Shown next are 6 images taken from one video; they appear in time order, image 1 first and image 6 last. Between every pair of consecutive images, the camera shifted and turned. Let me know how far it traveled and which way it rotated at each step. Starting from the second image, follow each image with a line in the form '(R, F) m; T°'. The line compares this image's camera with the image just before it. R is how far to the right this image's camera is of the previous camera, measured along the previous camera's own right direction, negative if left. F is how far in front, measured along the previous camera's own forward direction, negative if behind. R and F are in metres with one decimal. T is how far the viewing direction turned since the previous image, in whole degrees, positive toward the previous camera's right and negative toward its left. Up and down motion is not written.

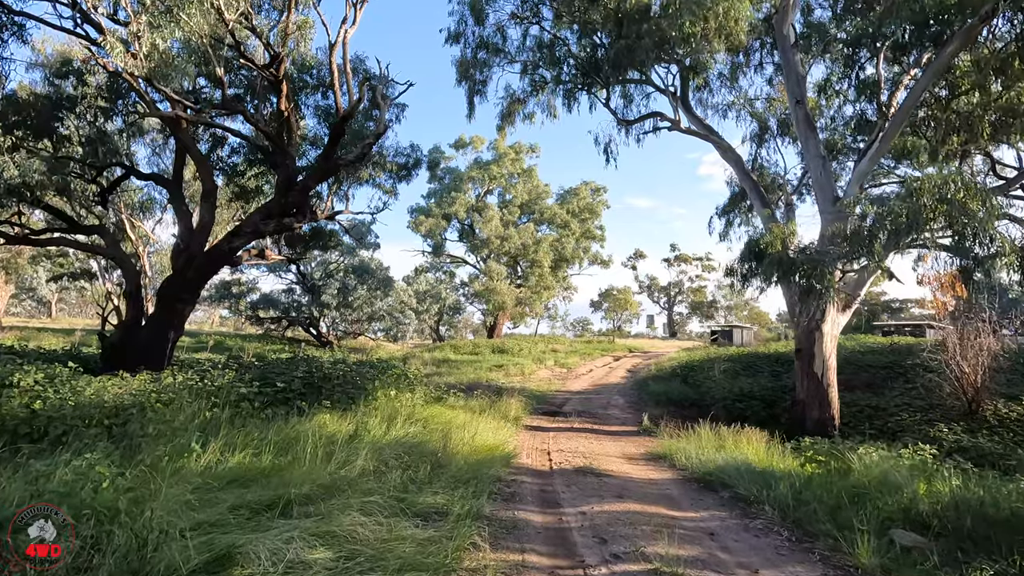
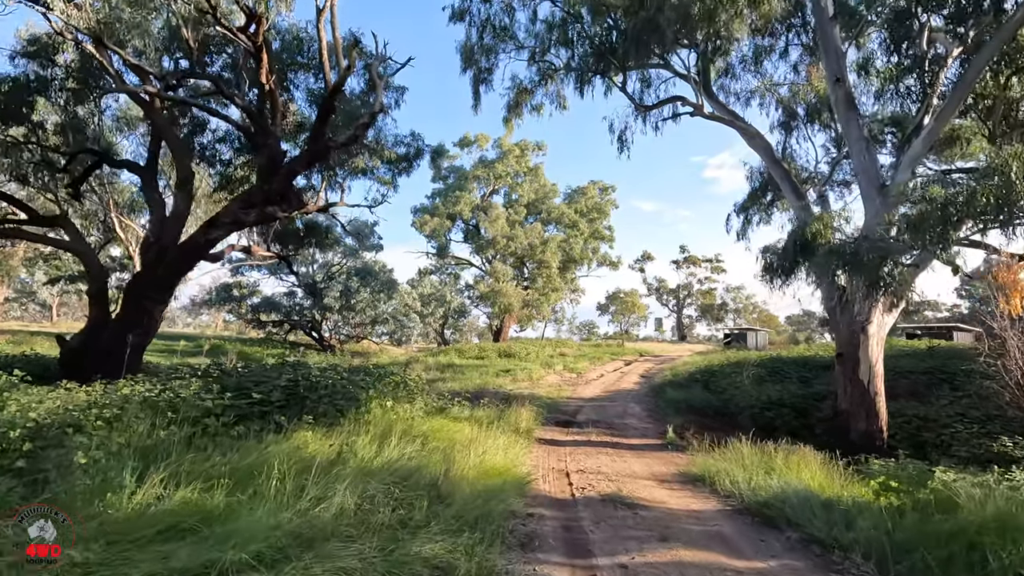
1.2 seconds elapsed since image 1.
(-0.1, +1.1) m; -1°
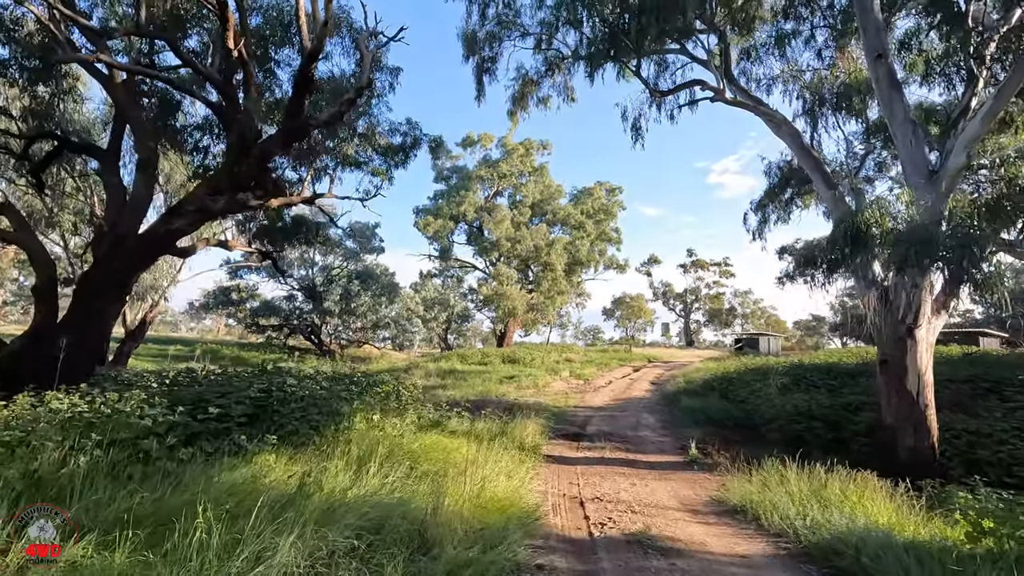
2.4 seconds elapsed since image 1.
(0.0, +1.0) m; 0°
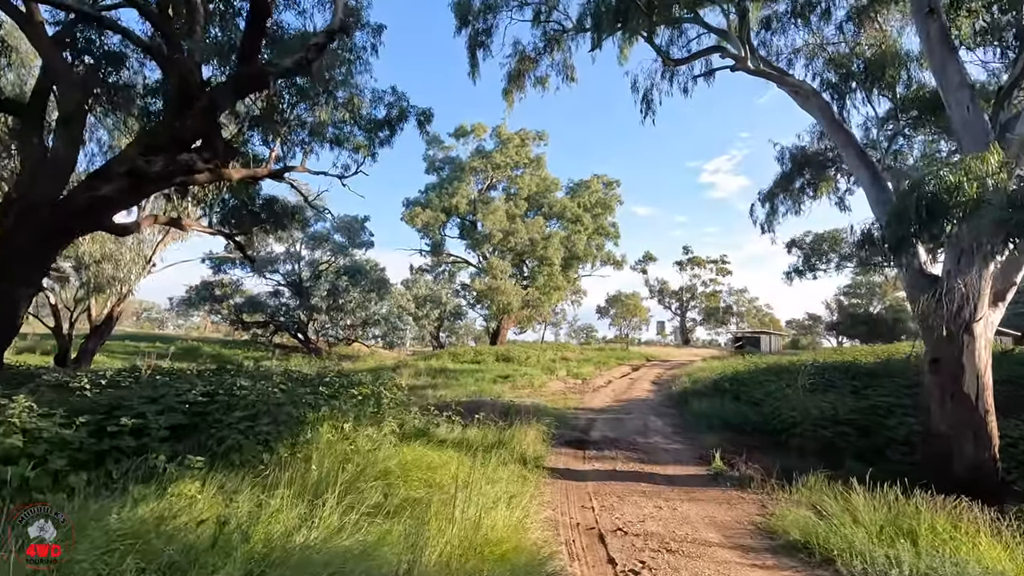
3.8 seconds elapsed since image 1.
(-0.1, +1.2) m; +1°
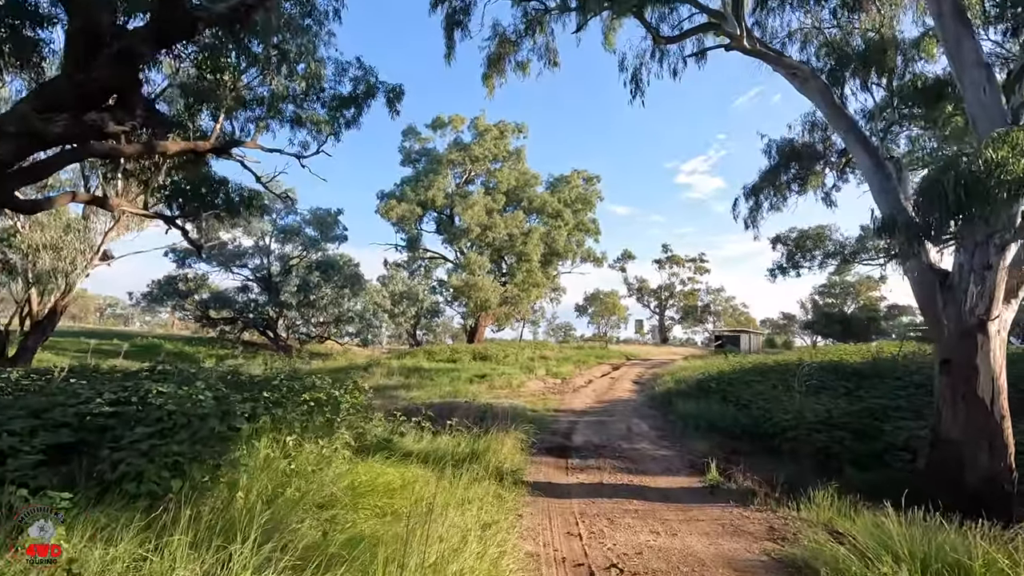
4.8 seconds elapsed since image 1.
(0.0, +0.9) m; +2°
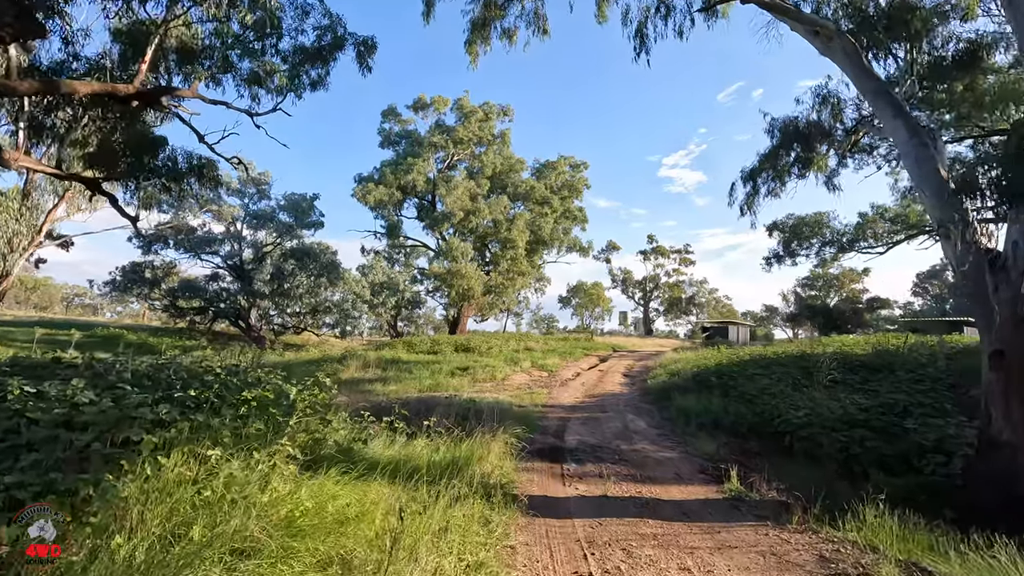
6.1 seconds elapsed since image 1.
(-0.1, +1.2) m; +2°
